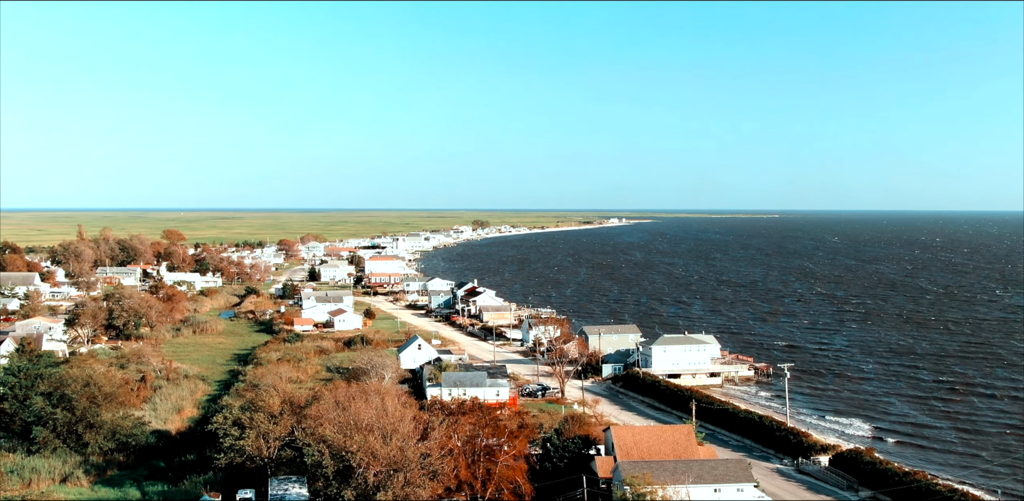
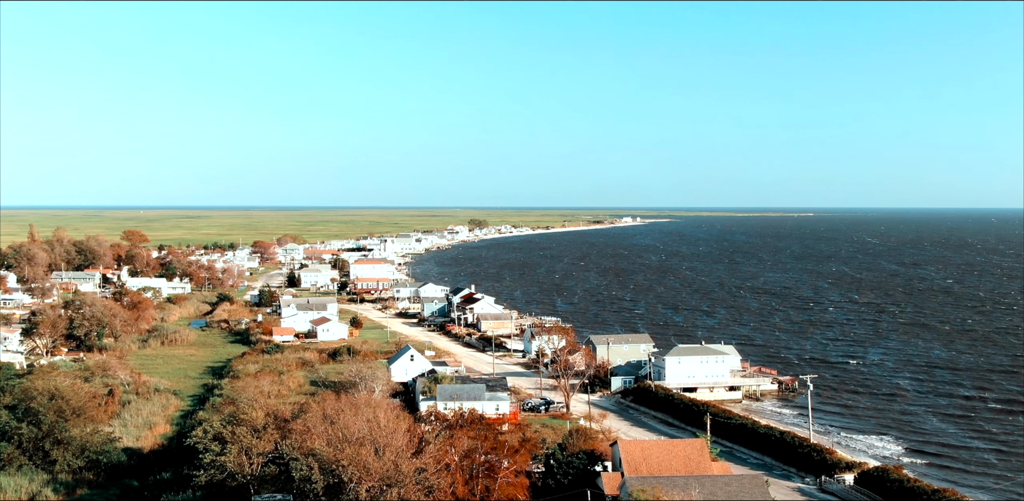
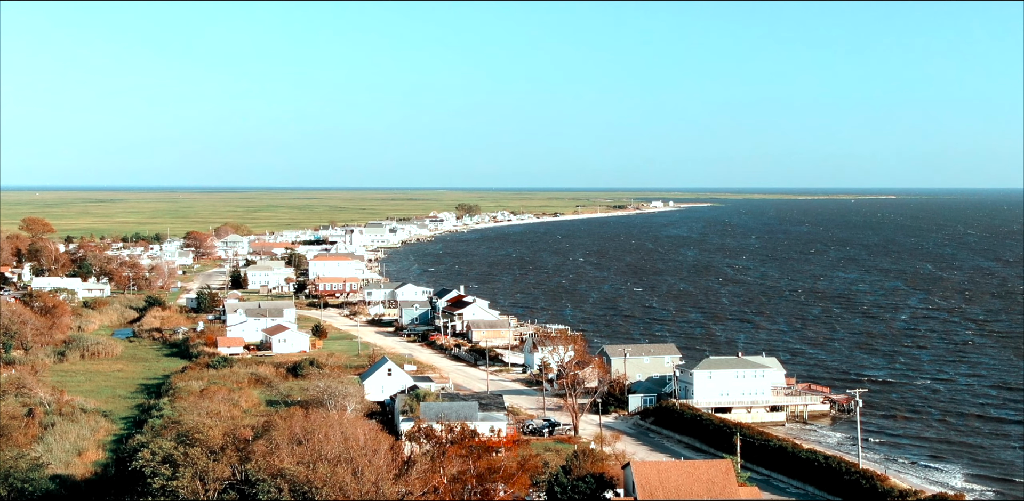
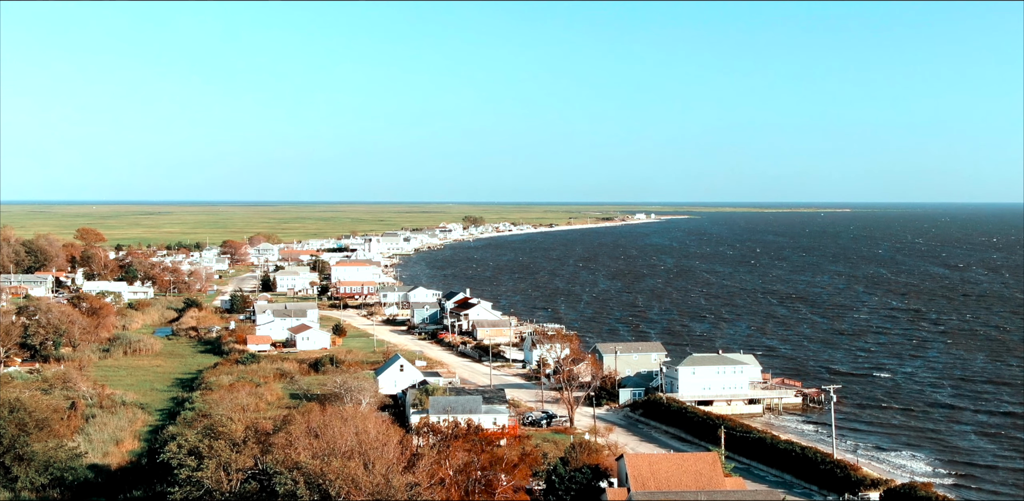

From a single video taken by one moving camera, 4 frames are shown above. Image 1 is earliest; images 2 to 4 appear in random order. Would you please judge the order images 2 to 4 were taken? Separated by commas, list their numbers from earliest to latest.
2, 4, 3
